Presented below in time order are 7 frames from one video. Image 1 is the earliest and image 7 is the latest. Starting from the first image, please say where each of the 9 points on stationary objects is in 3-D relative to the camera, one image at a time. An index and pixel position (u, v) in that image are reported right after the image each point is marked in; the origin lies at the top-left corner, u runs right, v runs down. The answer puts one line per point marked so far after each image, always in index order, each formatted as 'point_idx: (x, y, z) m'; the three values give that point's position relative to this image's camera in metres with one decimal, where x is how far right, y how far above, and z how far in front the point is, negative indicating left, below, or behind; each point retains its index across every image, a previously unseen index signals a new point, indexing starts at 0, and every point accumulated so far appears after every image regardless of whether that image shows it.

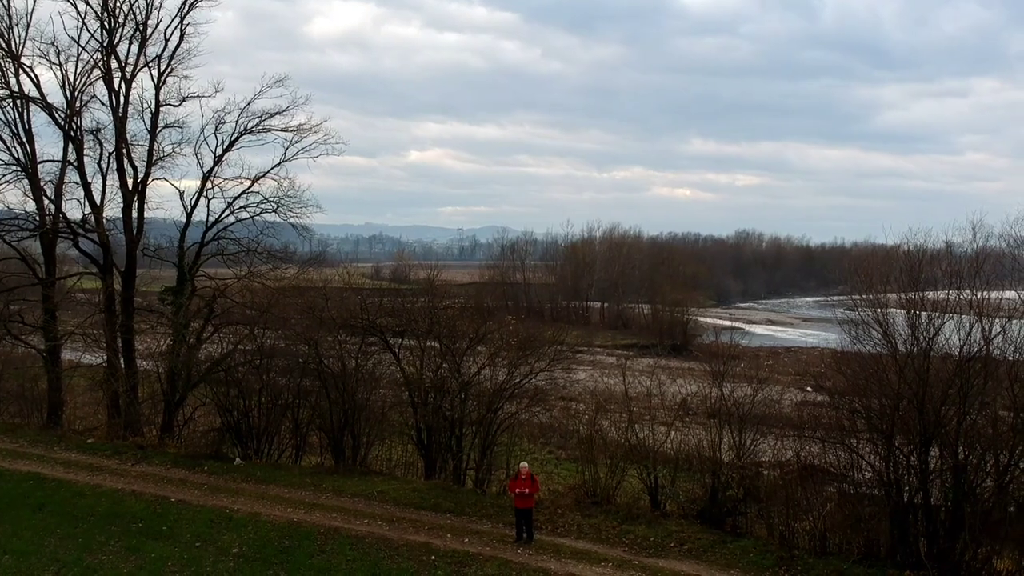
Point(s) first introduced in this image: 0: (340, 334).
0: (-2.8, -0.6, +16.8) m
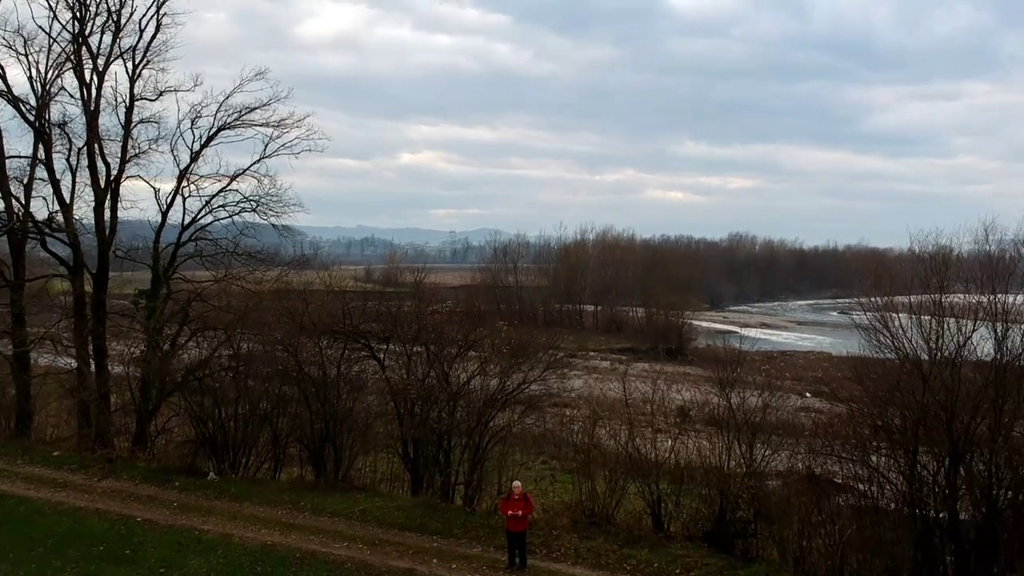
0: (-2.9, -0.7, +15.8) m
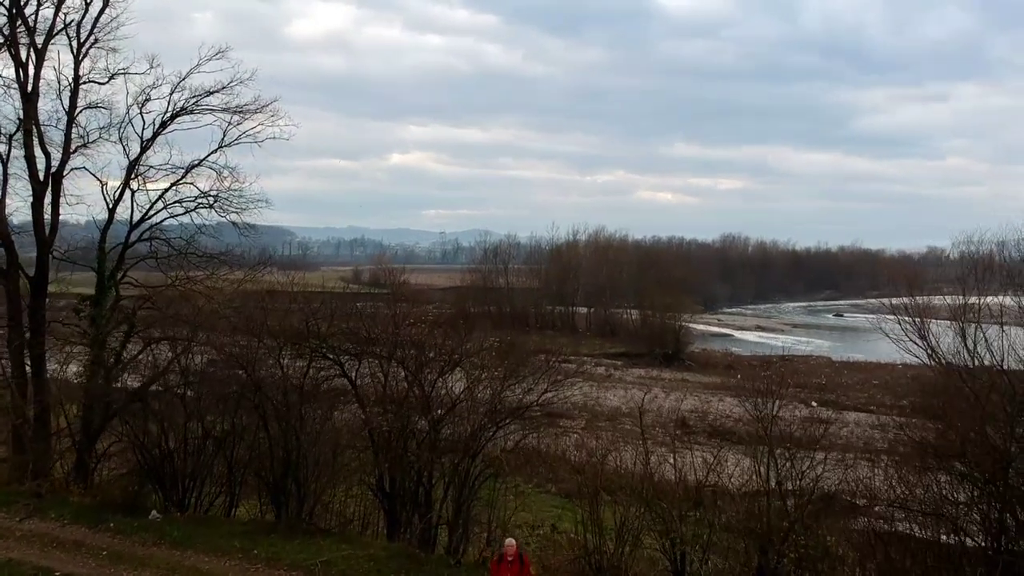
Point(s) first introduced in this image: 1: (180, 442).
0: (-3.0, -0.8, +13.6) m
1: (-4.7, -2.2, +14.8) m
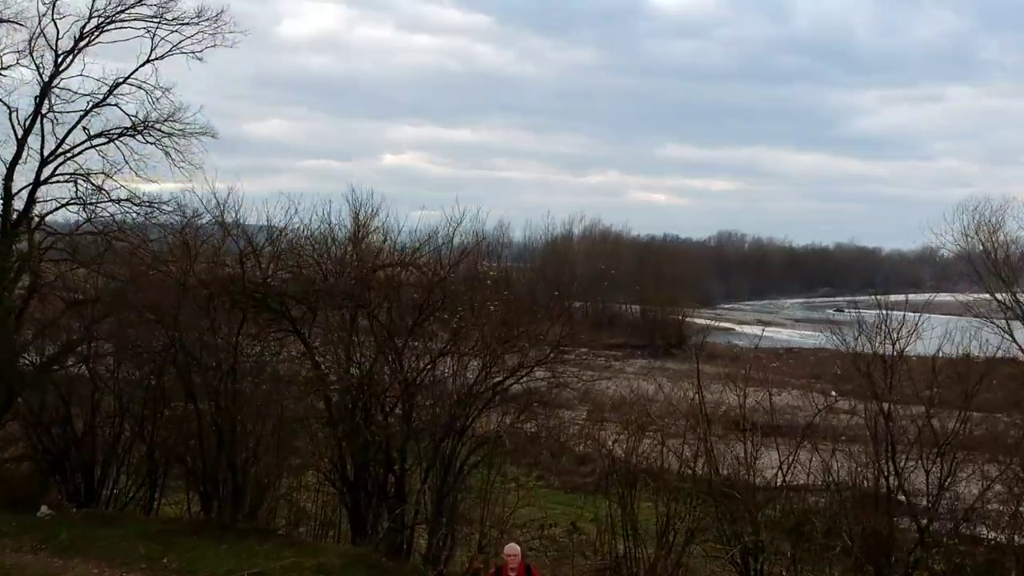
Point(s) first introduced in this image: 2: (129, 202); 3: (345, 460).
0: (-3.0, -0.1, +10.6) m
1: (-4.7, -1.5, +11.7) m
2: (-5.0, +1.0, +14.1) m
3: (-1.7, -1.7, +10.5) m
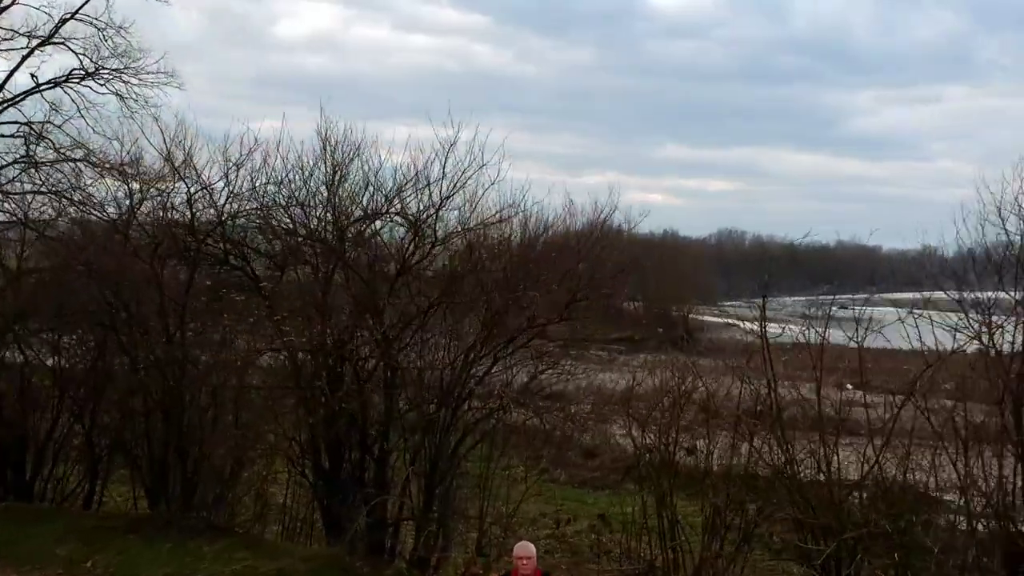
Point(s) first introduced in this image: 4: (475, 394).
0: (-3.0, +0.3, +8.9) m
1: (-4.7, -1.1, +10.0) m
2: (-5.0, +1.4, +12.4) m
3: (-1.6, -1.3, +8.8) m
4: (-0.3, -1.0, +8.5) m
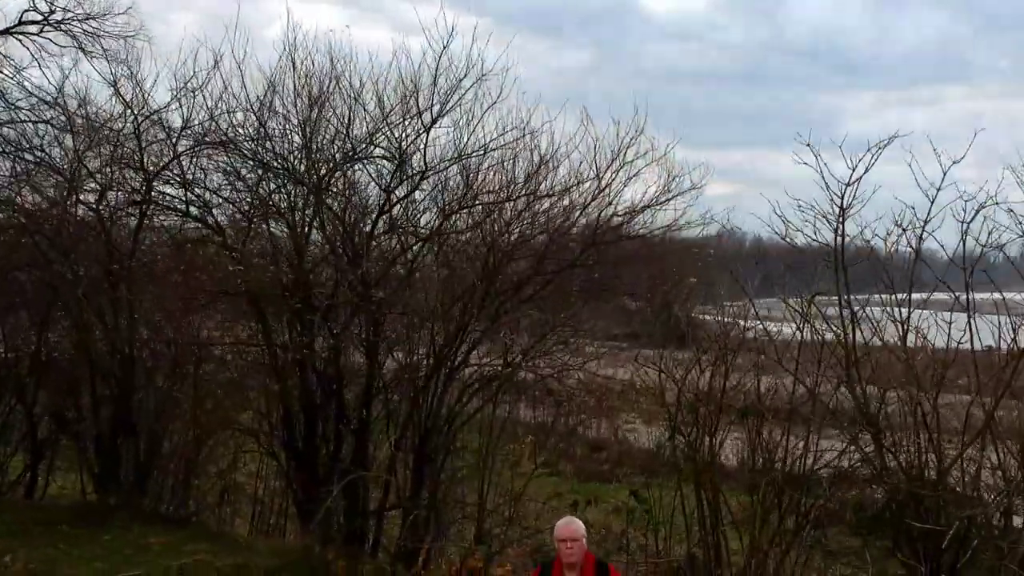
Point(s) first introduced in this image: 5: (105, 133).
0: (-3.0, +0.7, +7.7) m
1: (-4.6, -0.7, +8.8) m
2: (-5.0, +1.7, +11.3) m
3: (-1.6, -1.0, +7.7) m
4: (-0.3, -0.6, +7.3) m
5: (-3.1, +1.1, +8.1) m
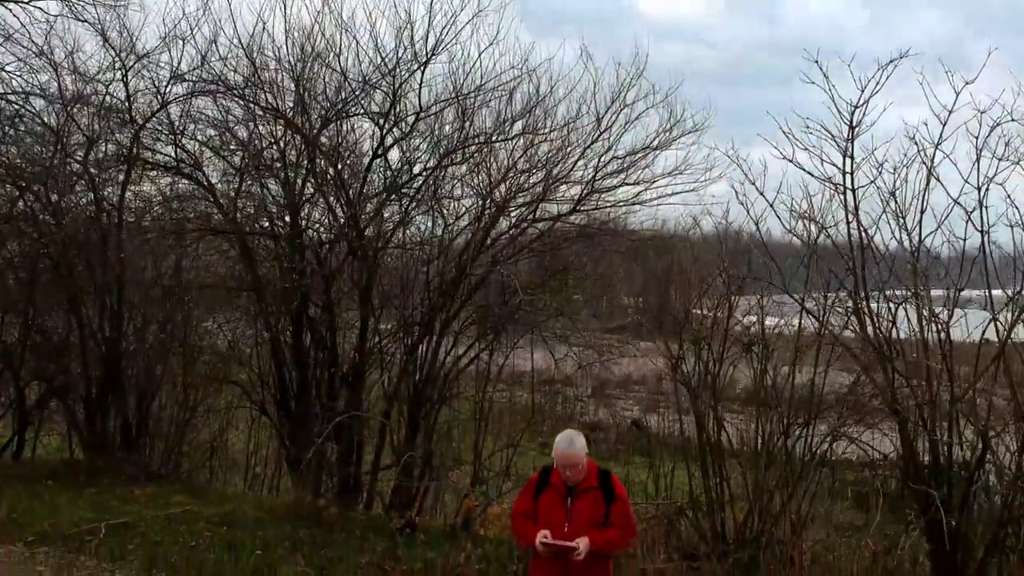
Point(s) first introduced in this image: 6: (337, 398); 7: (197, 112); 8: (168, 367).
0: (-3.0, +1.0, +7.5) m
1: (-4.7, -0.4, +8.7) m
2: (-5.0, +2.0, +11.1) m
3: (-1.6, -0.7, +7.5) m
4: (-0.3, -0.3, +7.2) m
5: (-3.1, +1.4, +7.9) m
6: (-1.2, -0.9, +7.5) m
7: (-2.1, +1.1, +7.4) m
8: (-2.6, -0.8, +8.2) m
